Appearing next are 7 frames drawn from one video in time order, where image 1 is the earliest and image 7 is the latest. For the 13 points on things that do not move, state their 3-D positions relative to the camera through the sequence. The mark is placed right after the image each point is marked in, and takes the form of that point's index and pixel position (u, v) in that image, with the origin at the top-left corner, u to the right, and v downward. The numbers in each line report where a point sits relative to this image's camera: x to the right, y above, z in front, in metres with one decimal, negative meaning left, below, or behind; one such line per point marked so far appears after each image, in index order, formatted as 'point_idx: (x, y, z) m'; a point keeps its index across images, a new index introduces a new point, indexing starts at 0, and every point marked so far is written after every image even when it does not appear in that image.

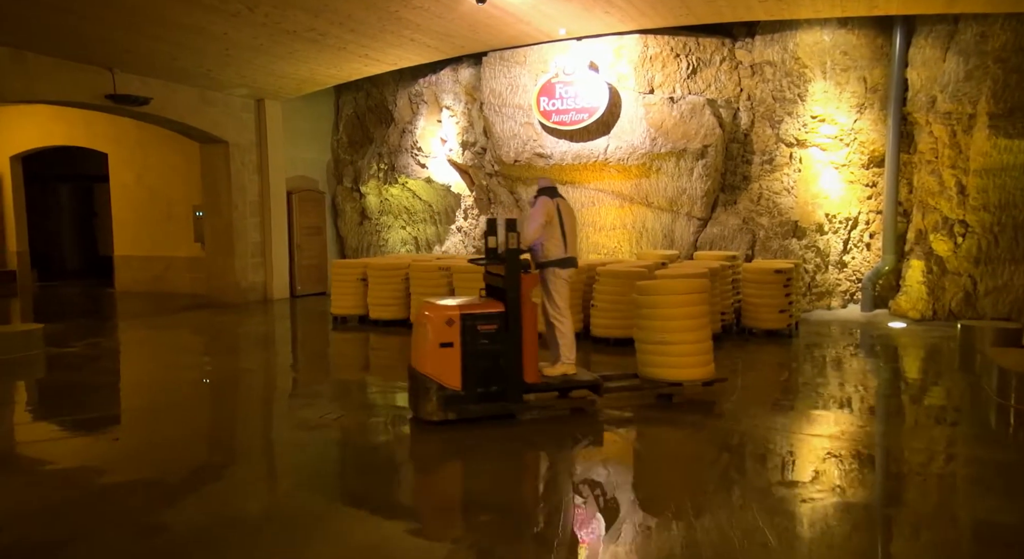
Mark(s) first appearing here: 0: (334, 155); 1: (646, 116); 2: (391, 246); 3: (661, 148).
0: (-3.1, +2.2, +11.8) m
1: (+1.7, +2.1, +8.6) m
2: (-2.1, +0.6, +11.6) m
3: (+1.9, +1.7, +8.6) m
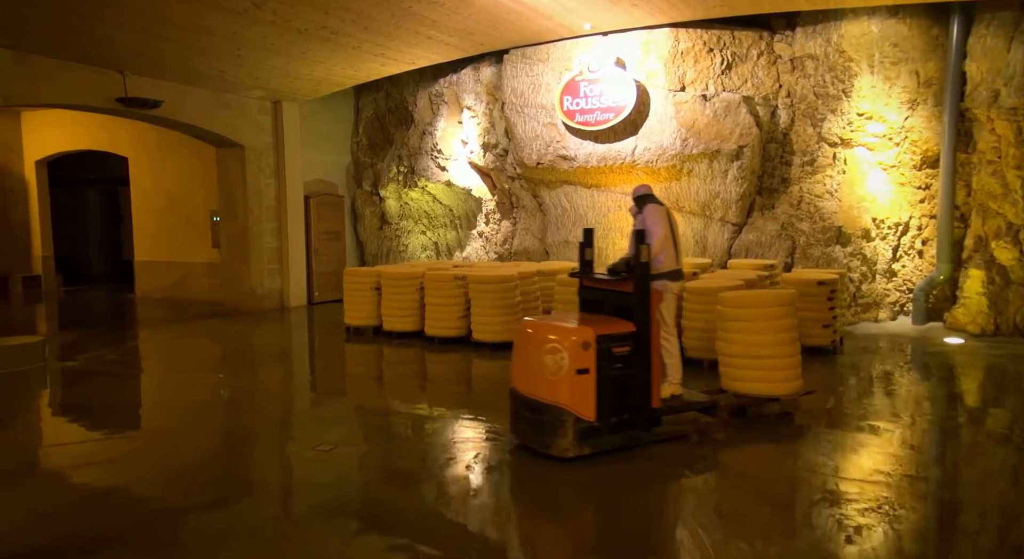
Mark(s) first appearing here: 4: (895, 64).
0: (-2.7, +2.1, +11.5) m
1: (+2.0, +2.0, +8.1) m
2: (-1.7, +0.5, +11.2) m
3: (+2.1, +1.5, +8.0) m
4: (+4.2, +2.4, +7.5) m
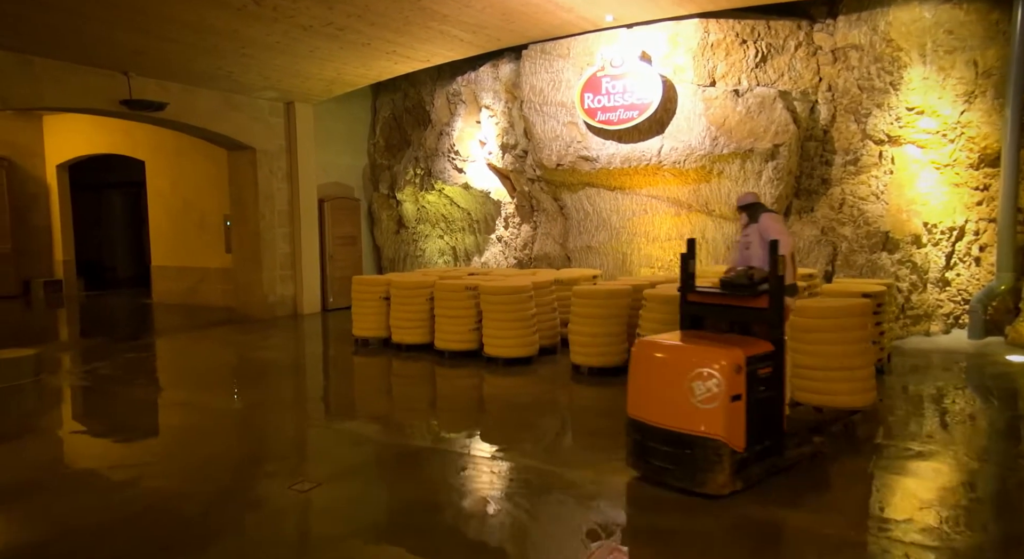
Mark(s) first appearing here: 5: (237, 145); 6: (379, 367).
0: (-2.3, +2.0, +11.2) m
1: (+2.2, +1.9, +7.5) m
2: (-1.3, +0.4, +10.8) m
3: (+2.3, +1.4, +7.5) m
4: (+4.4, +2.3, +6.8) m
5: (-3.8, +1.9, +9.3) m
6: (-1.4, -0.9, +7.1) m
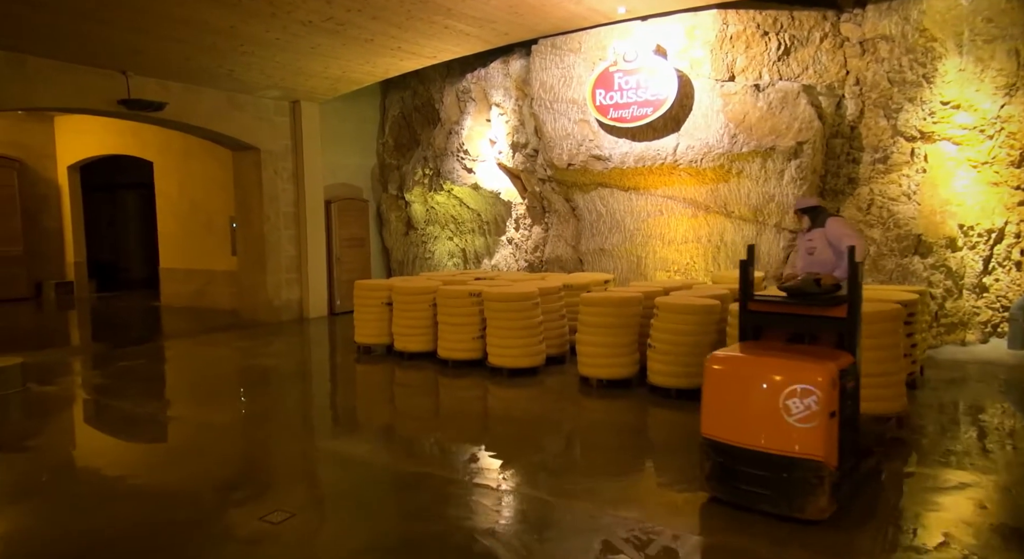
0: (-2.1, +1.9, +10.9) m
1: (+2.2, +1.8, +7.1) m
2: (-1.2, +0.3, +10.5) m
3: (+2.4, +1.4, +7.1) m
4: (+4.4, +2.2, +6.3) m
5: (-3.7, +1.8, +9.1) m
6: (-1.3, -1.0, +6.8) m
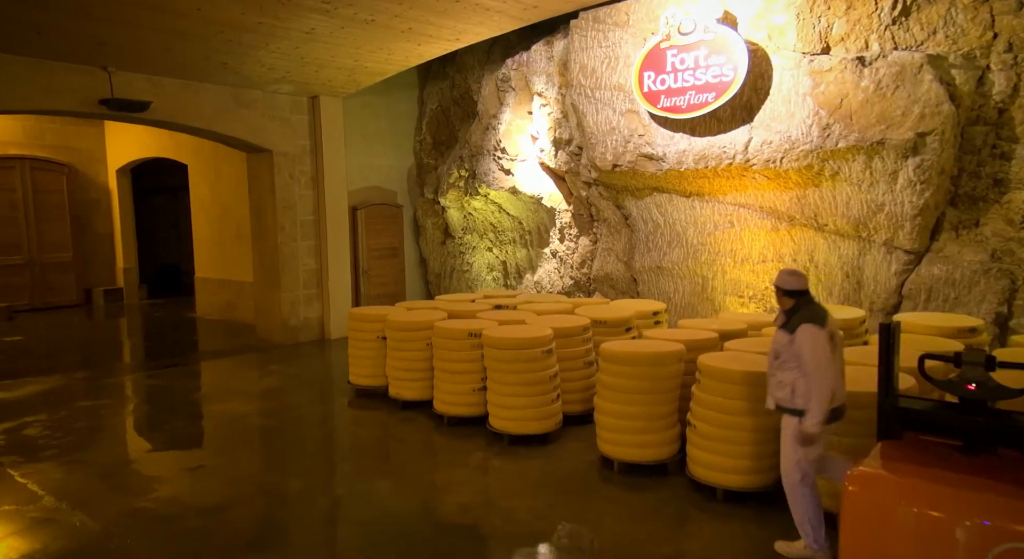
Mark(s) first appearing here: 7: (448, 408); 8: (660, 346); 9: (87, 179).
0: (-1.4, +1.7, +9.7) m
1: (+2.4, +1.5, +5.4) m
2: (-0.5, +0.1, +9.3) m
3: (+2.6, +1.1, +5.3) m
4: (+4.5, +1.9, +4.2) m
5: (-3.1, +1.6, +8.2) m
6: (-1.2, -1.2, +5.6) m
7: (-0.5, -1.0, +5.2) m
8: (+1.0, -0.4, +4.3) m
9: (-7.7, +1.8, +12.3) m
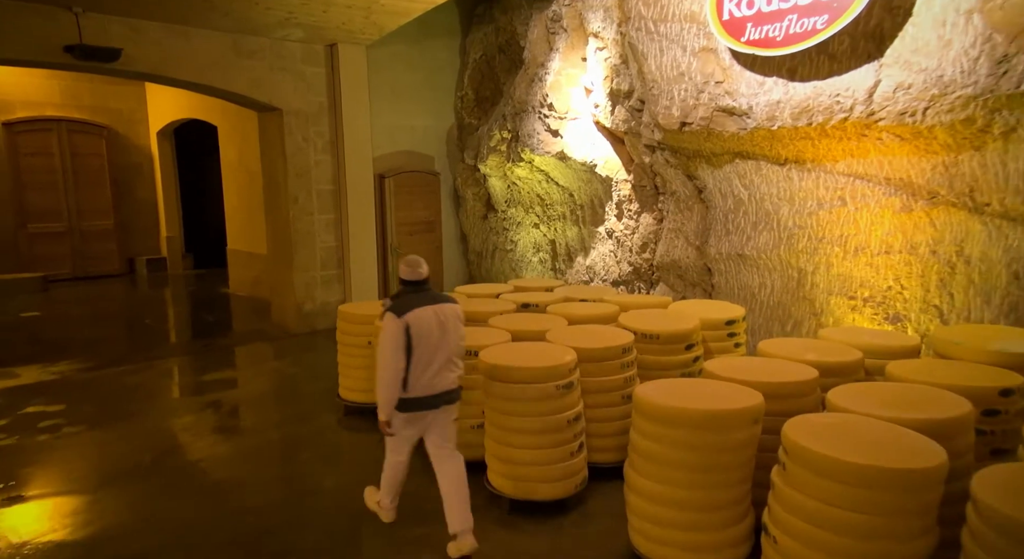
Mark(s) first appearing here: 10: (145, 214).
0: (-0.7, +2.0, +8.4) m
1: (+2.5, +1.5, +3.6) m
2: (+0.1, +0.3, +7.9) m
3: (+2.6, +1.0, +3.5) m
4: (+4.4, +1.7, +2.2) m
5: (-2.6, +1.8, +7.1) m
6: (-1.1, -1.2, +4.4) m
7: (-0.4, -1.0, +4.0) m
8: (+0.9, -0.5, +2.8) m
9: (-6.7, +2.4, +11.7) m
10: (-6.6, +1.1, +12.1) m
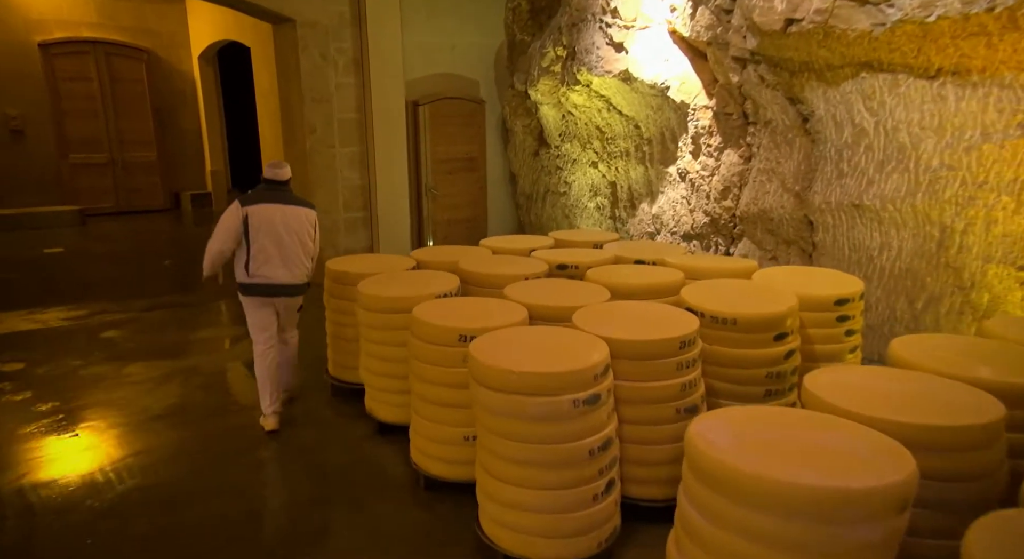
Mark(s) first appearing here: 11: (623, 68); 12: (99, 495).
0: (0.0, +2.6, +7.1) m
1: (+2.6, +1.5, +2.0) m
2: (+0.7, +0.8, +6.7) m
3: (+2.7, +1.1, +2.0) m
4: (+4.3, +1.6, +0.4) m
5: (-2.1, +2.3, +6.0) m
6: (-1.0, -0.9, +3.5) m
7: (-0.4, -0.8, +2.9) m
8: (+0.8, -0.4, +1.6) m
9: (-5.6, +3.4, +11.1) m
10: (-5.5, +2.2, +11.5) m
11: (+0.9, +1.7, +5.4) m
12: (-1.9, -1.1, +3.1) m
